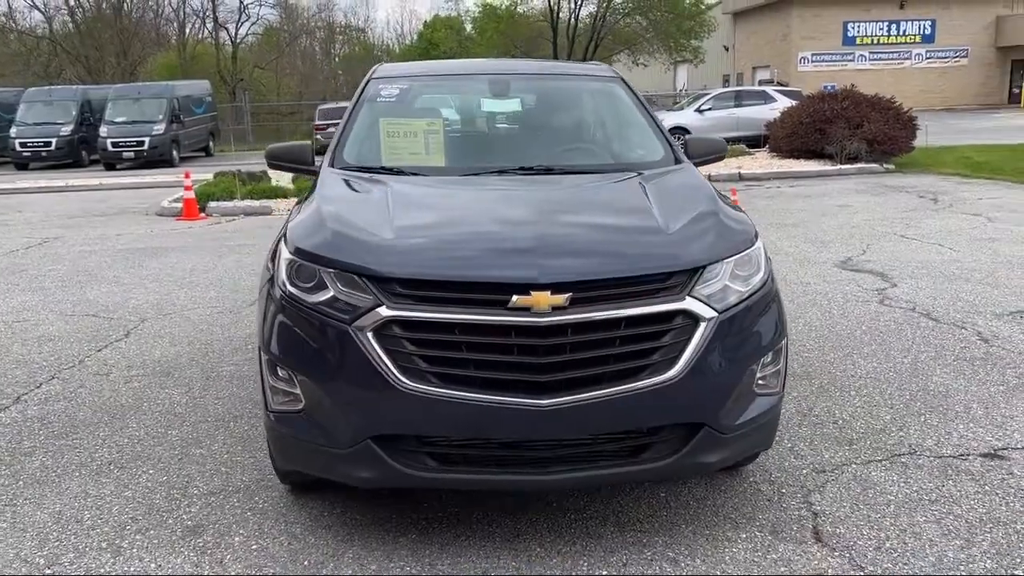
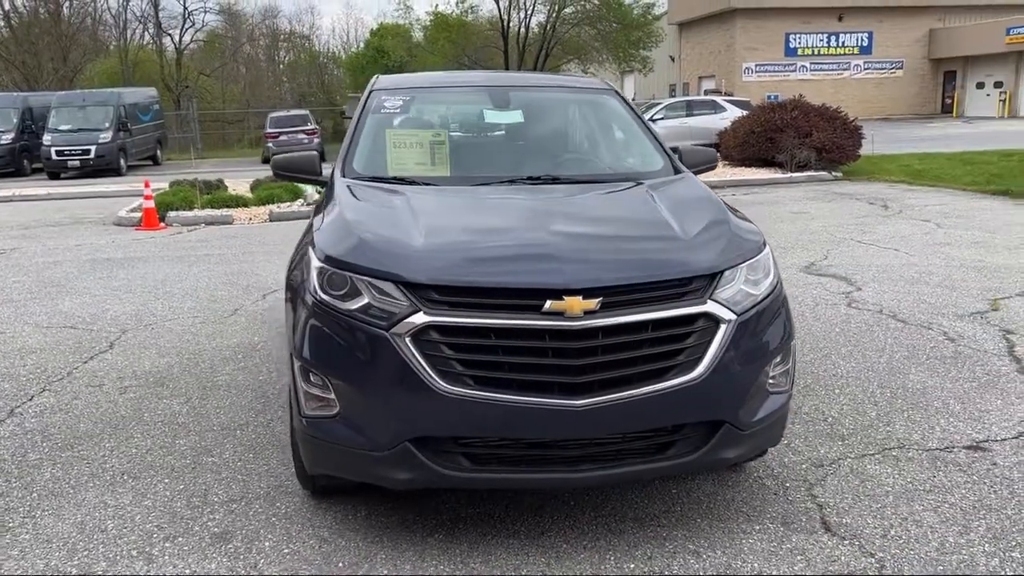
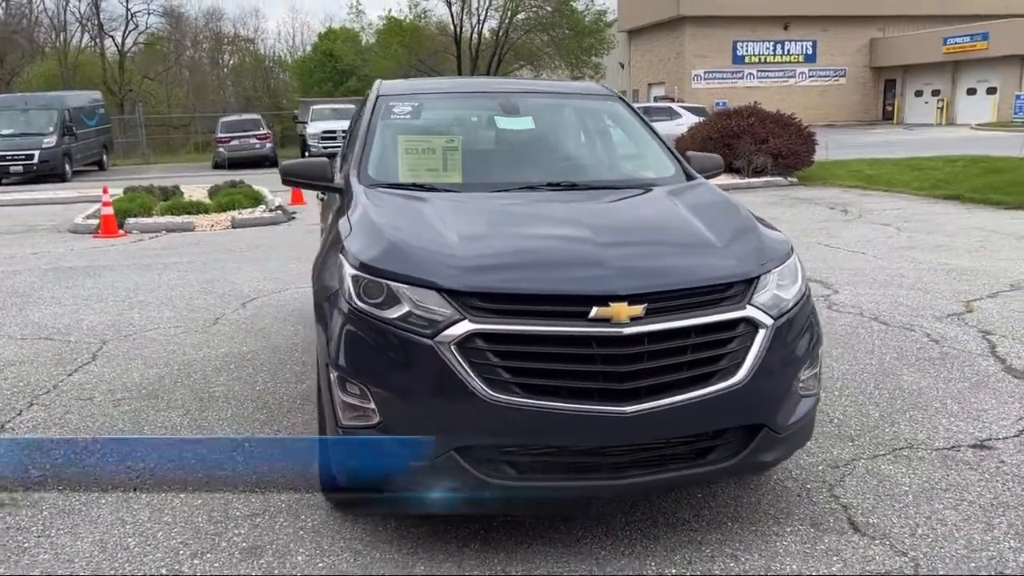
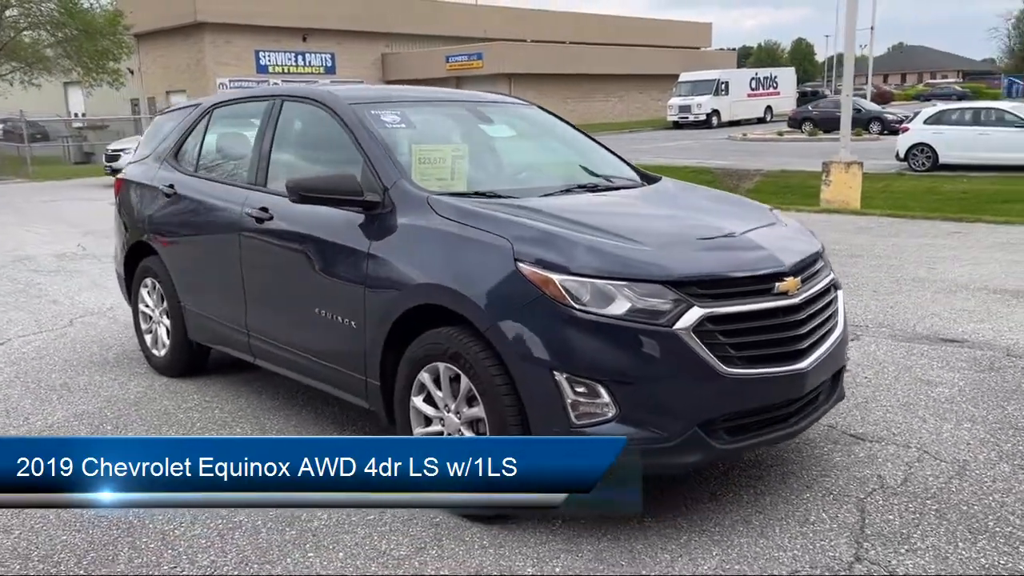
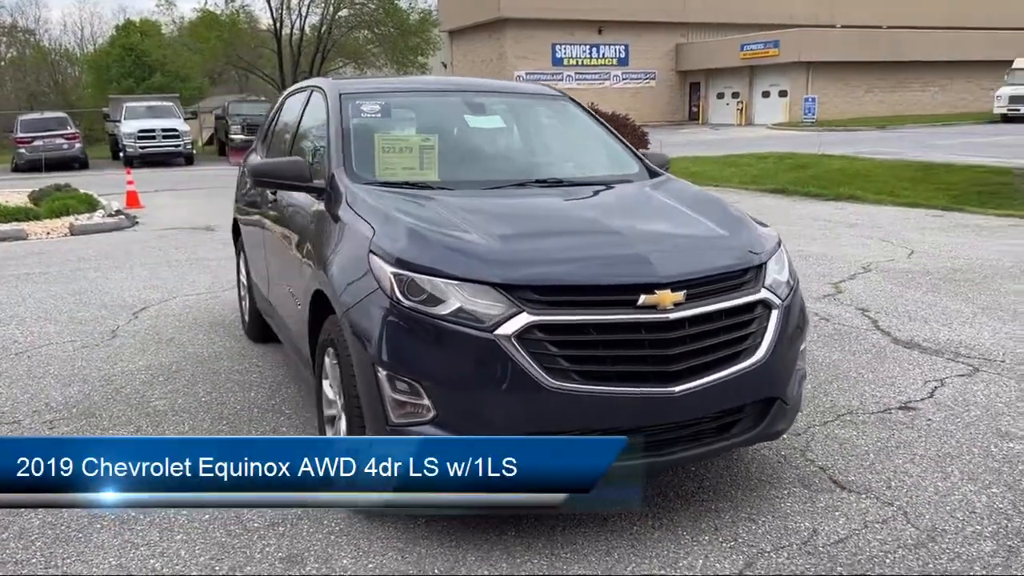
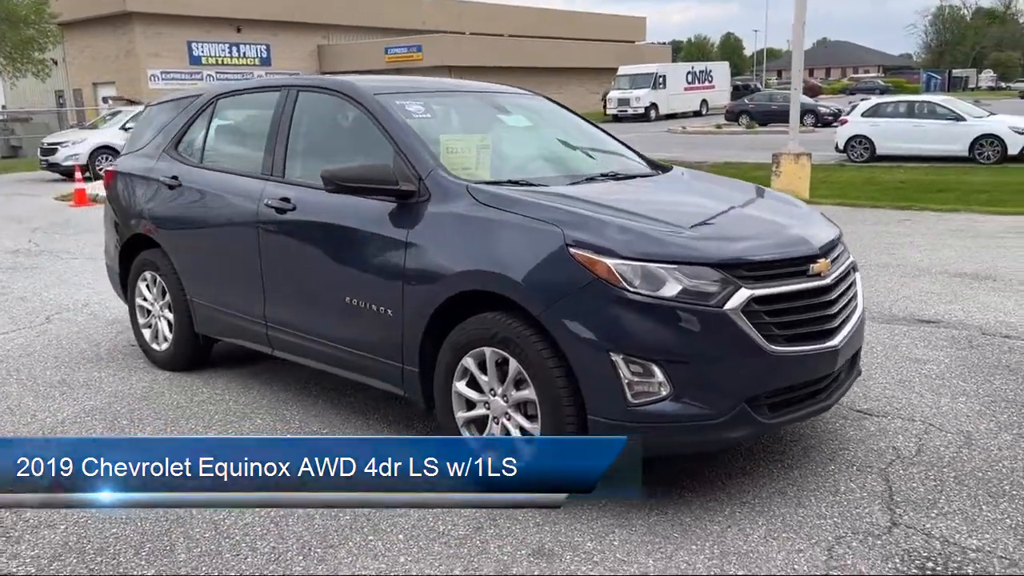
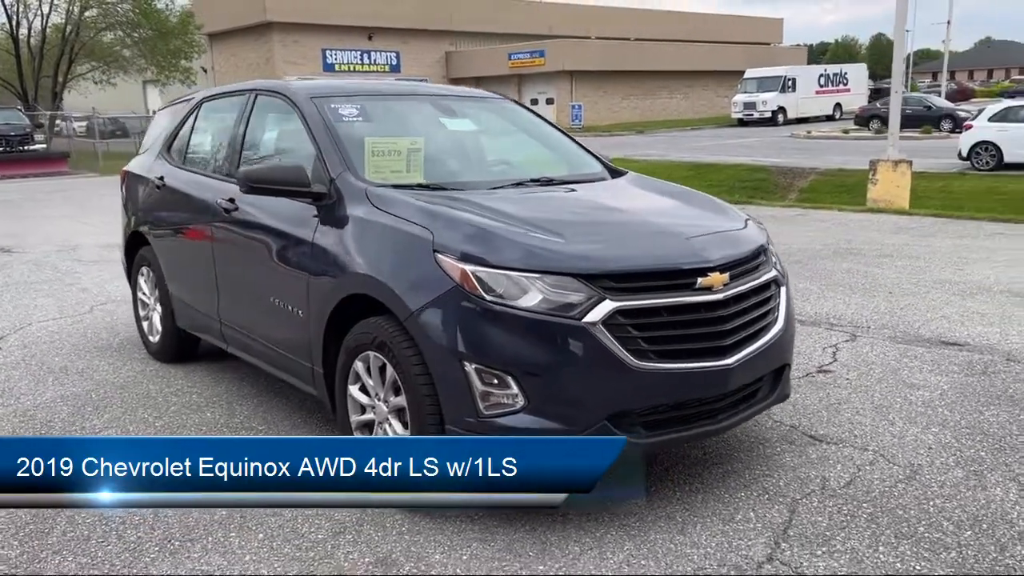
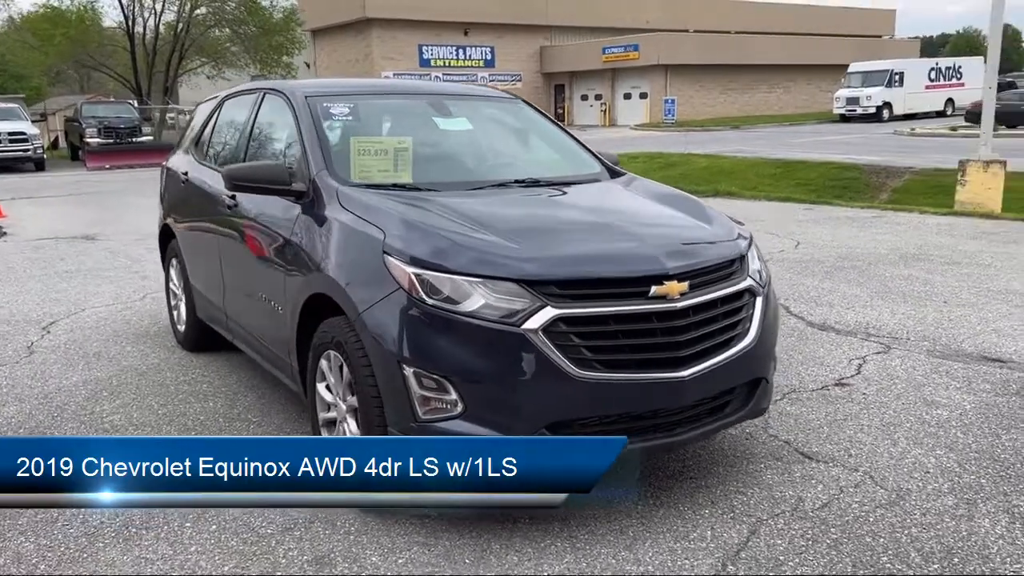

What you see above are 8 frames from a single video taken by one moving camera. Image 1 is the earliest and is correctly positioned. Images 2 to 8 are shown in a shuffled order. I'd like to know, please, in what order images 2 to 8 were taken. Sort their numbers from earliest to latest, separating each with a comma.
2, 3, 5, 8, 7, 4, 6
